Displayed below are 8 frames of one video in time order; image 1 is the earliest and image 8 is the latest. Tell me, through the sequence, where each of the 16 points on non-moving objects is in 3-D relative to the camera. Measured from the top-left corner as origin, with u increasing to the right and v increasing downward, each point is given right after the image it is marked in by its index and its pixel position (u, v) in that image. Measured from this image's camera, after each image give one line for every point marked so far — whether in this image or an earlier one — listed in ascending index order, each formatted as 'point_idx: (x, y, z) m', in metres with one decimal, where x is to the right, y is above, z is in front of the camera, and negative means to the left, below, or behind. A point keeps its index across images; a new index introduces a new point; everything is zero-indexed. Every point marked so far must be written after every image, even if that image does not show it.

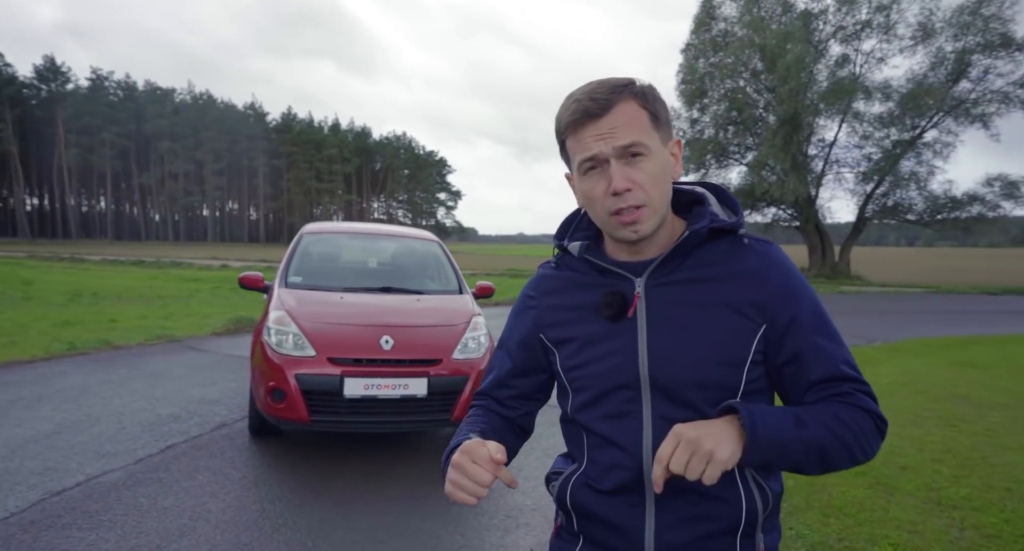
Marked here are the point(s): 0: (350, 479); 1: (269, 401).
0: (-1.1, -1.4, +4.0) m
1: (-1.8, -0.9, +4.3) m
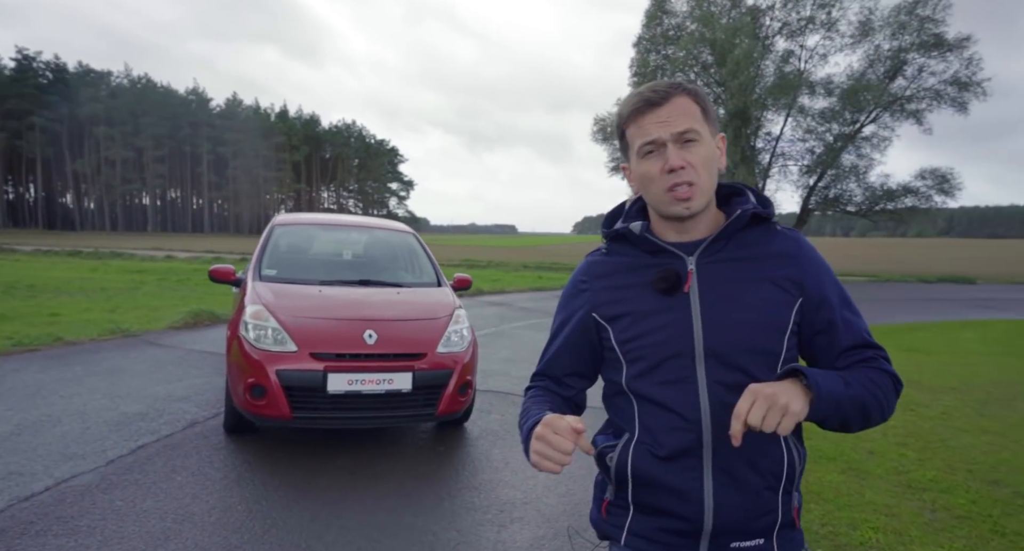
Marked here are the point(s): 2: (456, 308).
0: (-1.2, -1.4, +3.9) m
1: (-1.9, -0.9, +4.1) m
2: (-0.5, -0.3, +5.0) m
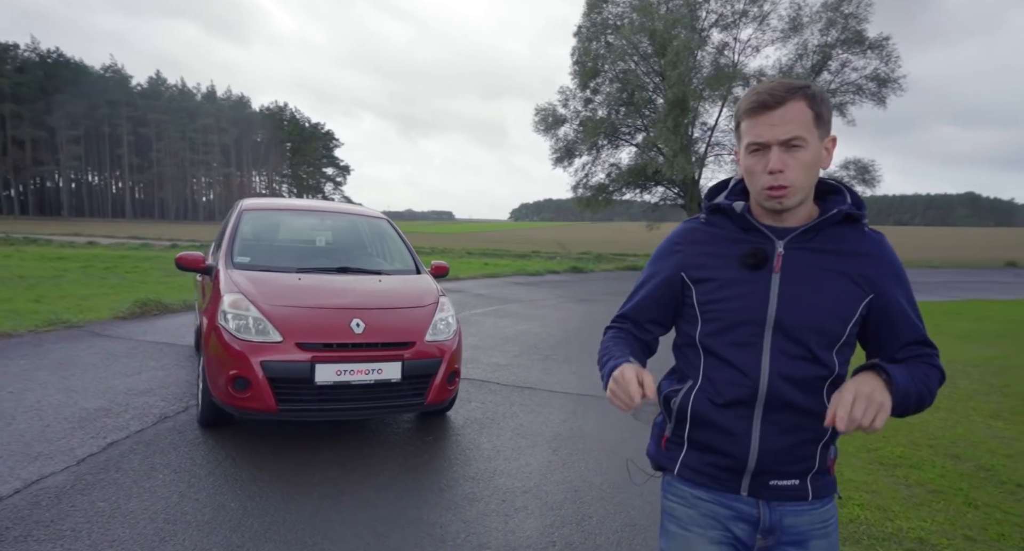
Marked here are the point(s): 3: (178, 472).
0: (-1.2, -1.3, +3.8) m
1: (-1.9, -0.8, +4.0) m
2: (-0.6, -0.2, +5.0) m
3: (-2.1, -1.2, +3.6) m
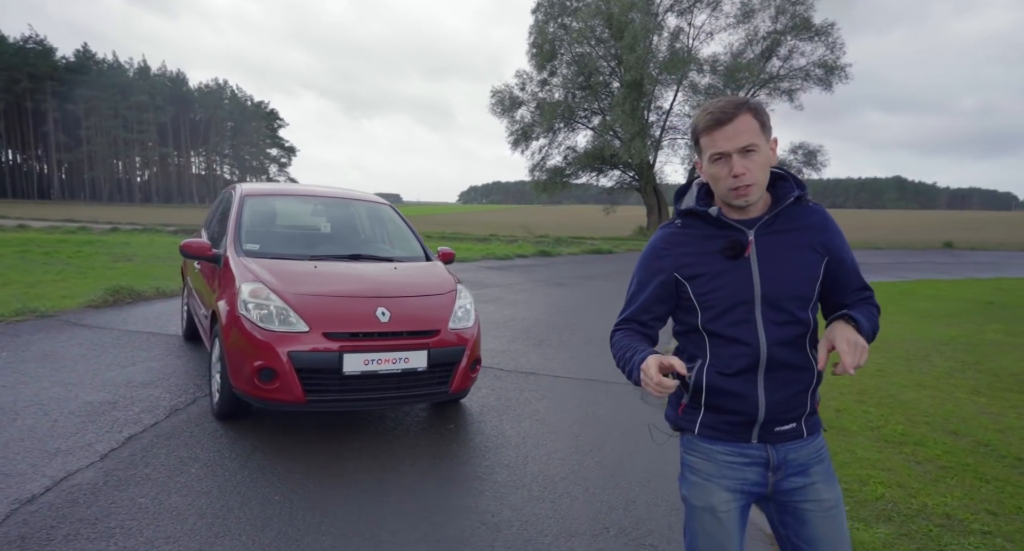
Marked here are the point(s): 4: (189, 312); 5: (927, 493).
0: (-1.0, -1.2, +3.8) m
1: (-1.7, -0.7, +3.9) m
2: (-0.5, -0.1, +4.9) m
3: (-1.8, -1.2, +3.5) m
4: (-4.2, -0.5, +7.4) m
5: (+2.6, -1.3, +3.6) m
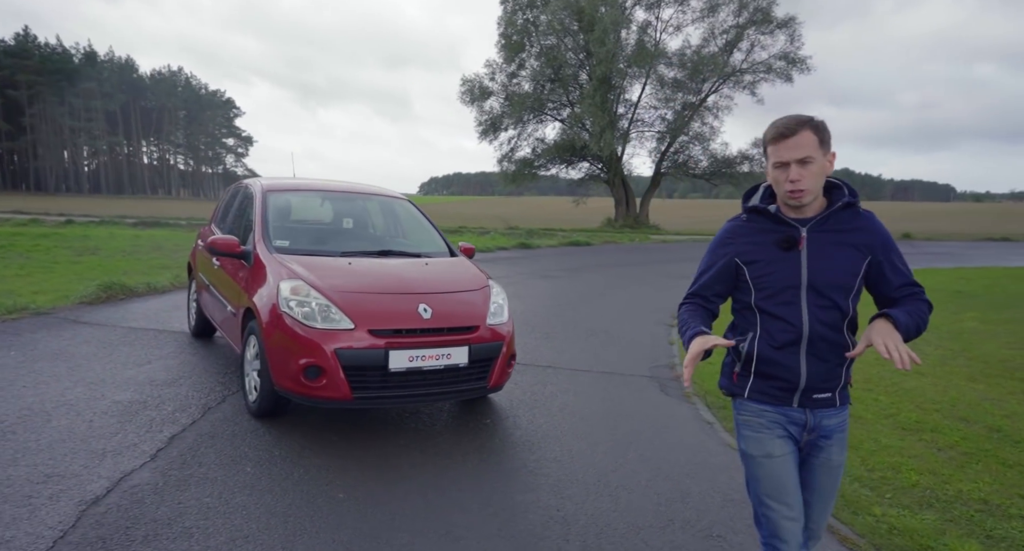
0: (-0.7, -1.2, +3.8) m
1: (-1.4, -0.7, +3.9) m
2: (-0.2, 0.0, +4.9) m
3: (-1.5, -1.1, +3.5) m
4: (-4.0, -0.4, +7.3) m
5: (+2.9, -1.3, +3.7) m
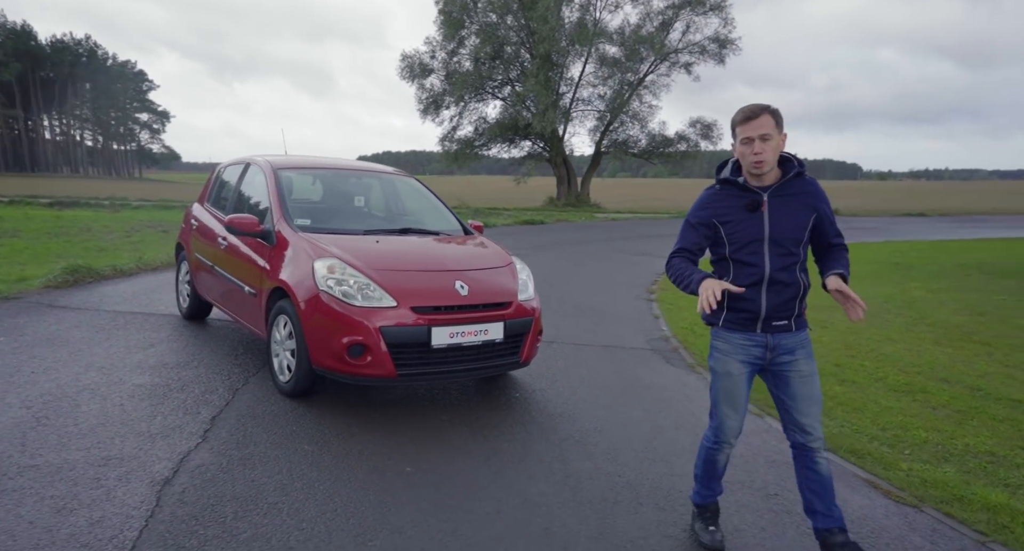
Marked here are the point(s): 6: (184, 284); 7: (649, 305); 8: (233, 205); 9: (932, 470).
0: (-0.4, -1.0, +3.9) m
1: (-1.1, -0.5, +3.9) m
2: (0.0, +0.2, +5.0) m
3: (-1.2, -1.0, +3.5) m
4: (-4.0, -0.2, +7.1) m
5: (+3.2, -1.1, +4.1) m
6: (-4.1, -0.1, +7.2) m
7: (+2.7, -0.6, +11.5) m
8: (-3.0, +0.8, +6.3) m
9: (+2.5, -1.2, +3.5) m
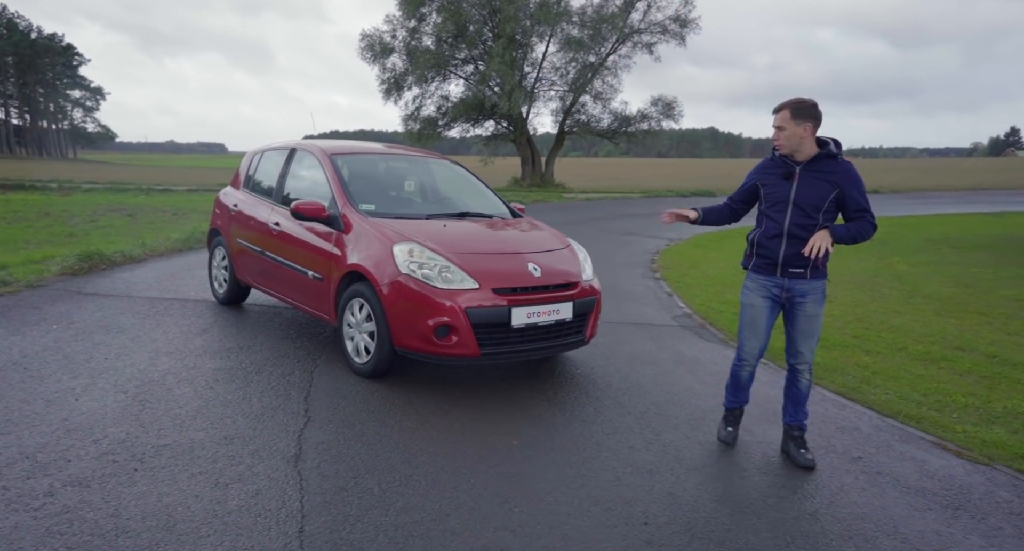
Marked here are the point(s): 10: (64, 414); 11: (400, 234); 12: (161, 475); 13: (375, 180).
0: (+0.2, -0.9, +4.1) m
1: (-0.6, -0.4, +4.0) m
2: (+0.5, +0.3, +5.2) m
3: (-0.6, -0.9, +3.7) m
4: (-3.6, 0.0, +7.2) m
5: (+3.7, -0.9, +4.4) m
6: (-3.6, +0.1, +7.2) m
7: (+3.0, -0.2, +11.8) m
8: (-2.6, +0.9, +6.3) m
9: (+3.1, -1.0, +3.8) m
10: (-2.7, -0.8, +3.4) m
11: (-0.9, +0.3, +4.4) m
12: (-1.7, -0.9, +2.8) m
13: (-1.5, +1.0, +5.8) m
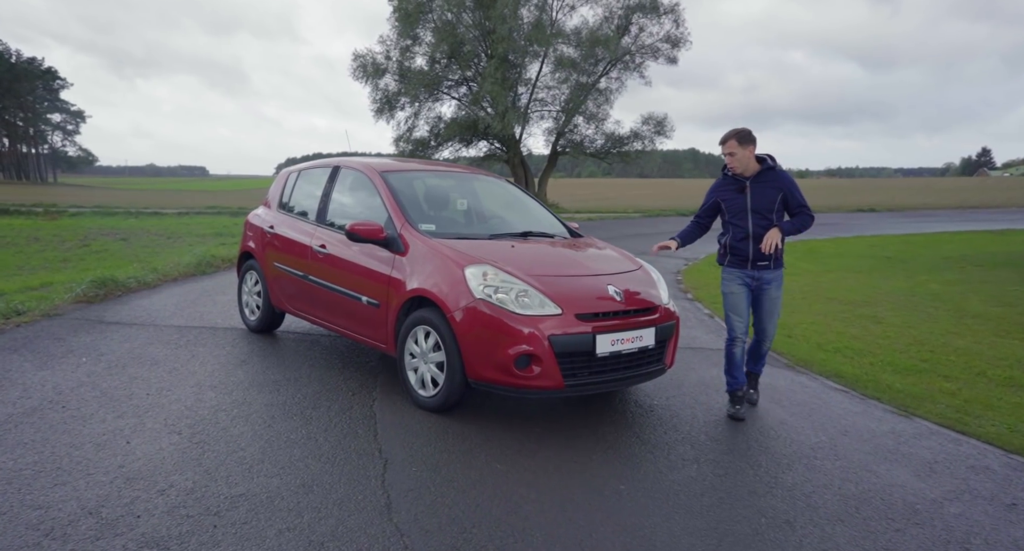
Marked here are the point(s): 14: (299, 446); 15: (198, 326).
0: (+0.7, -1.1, +3.7) m
1: (0.0, -0.6, +3.7) m
2: (+1.0, +0.1, +4.9) m
3: (0.0, -1.1, +3.3) m
4: (-3.0, -0.3, +6.9) m
5: (+4.3, -1.1, +4.1) m
6: (-3.1, -0.2, +6.9) m
7: (+3.5, -0.6, +11.5) m
8: (-2.0, +0.7, +6.0) m
9: (+3.6, -1.1, +3.4) m
10: (-2.1, -1.0, +3.1) m
11: (-0.3, +0.1, +4.1) m
12: (-1.1, -1.1, +2.4) m
13: (-0.9, +0.7, +5.5) m
14: (-1.3, -1.0, +3.4) m
15: (-3.8, -0.6, +7.3) m
